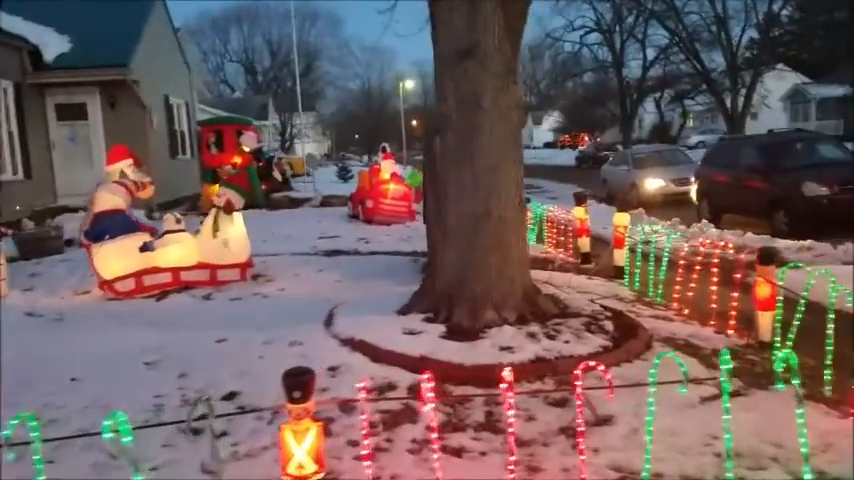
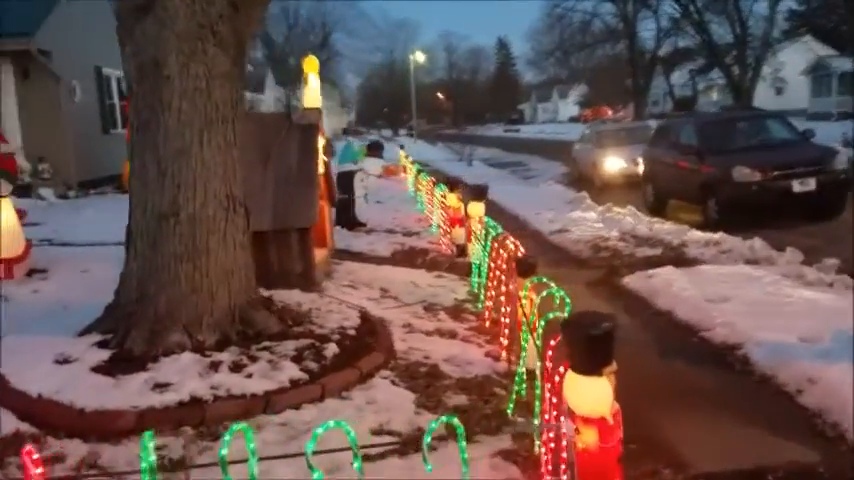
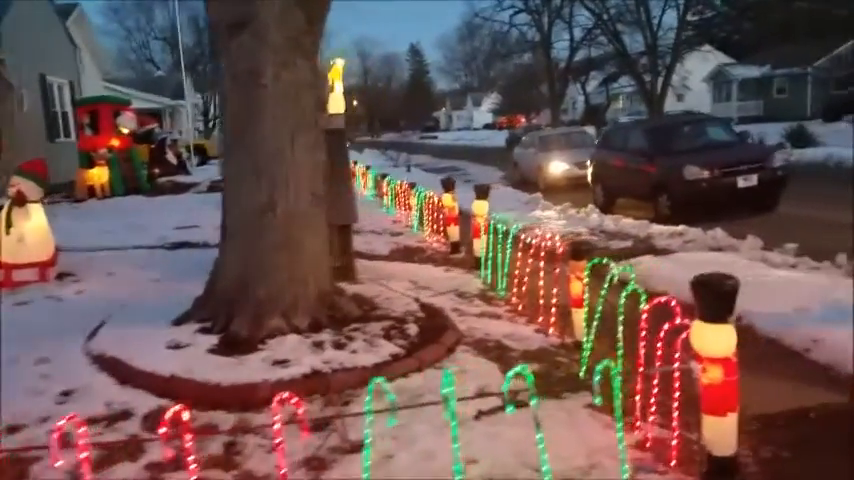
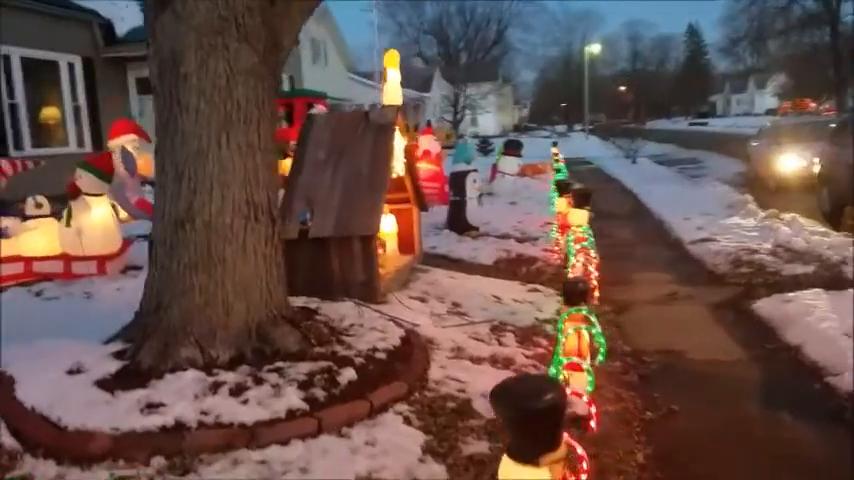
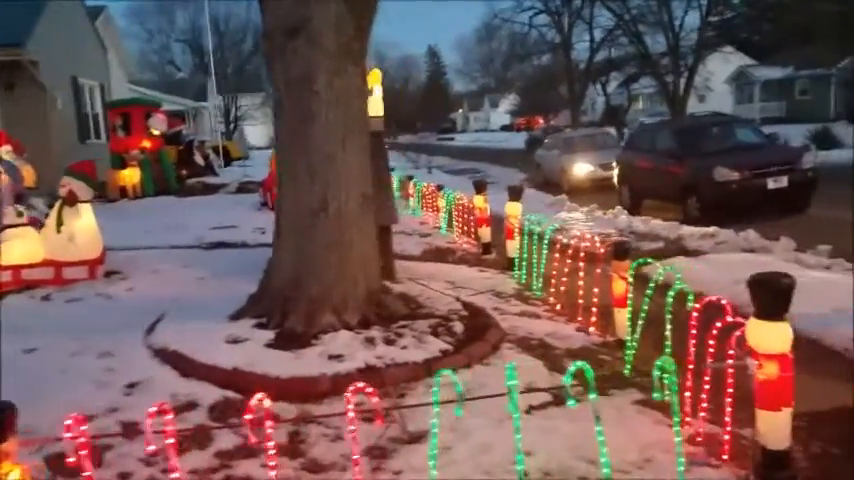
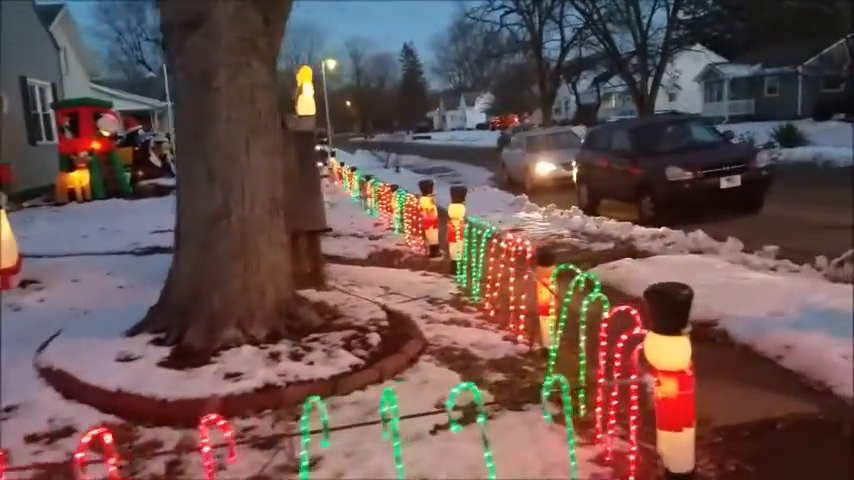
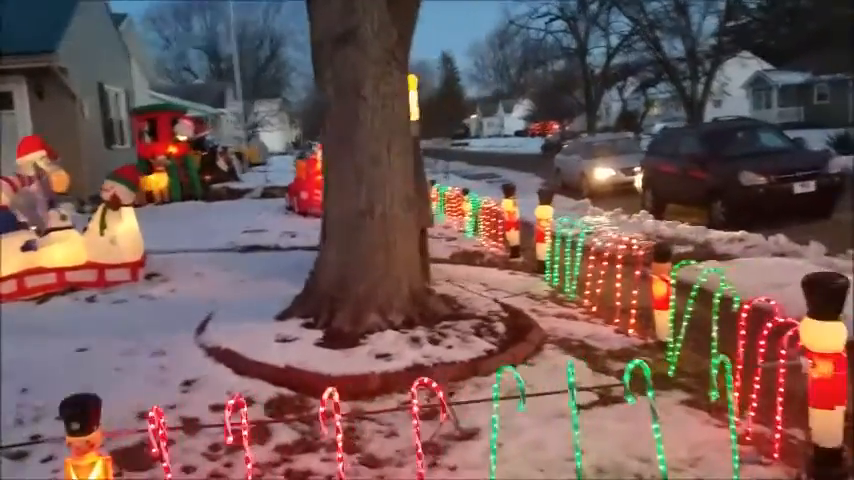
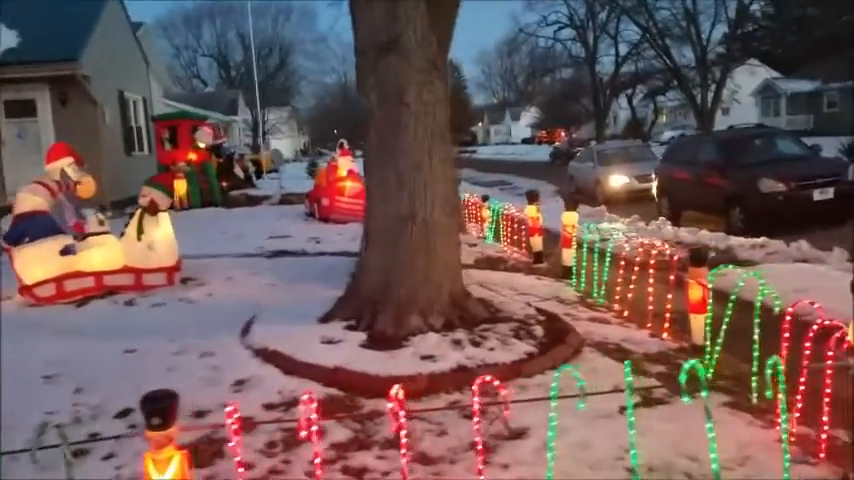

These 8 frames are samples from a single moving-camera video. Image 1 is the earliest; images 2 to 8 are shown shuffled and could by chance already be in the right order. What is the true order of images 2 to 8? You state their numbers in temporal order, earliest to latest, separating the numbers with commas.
8, 7, 5, 3, 6, 2, 4
